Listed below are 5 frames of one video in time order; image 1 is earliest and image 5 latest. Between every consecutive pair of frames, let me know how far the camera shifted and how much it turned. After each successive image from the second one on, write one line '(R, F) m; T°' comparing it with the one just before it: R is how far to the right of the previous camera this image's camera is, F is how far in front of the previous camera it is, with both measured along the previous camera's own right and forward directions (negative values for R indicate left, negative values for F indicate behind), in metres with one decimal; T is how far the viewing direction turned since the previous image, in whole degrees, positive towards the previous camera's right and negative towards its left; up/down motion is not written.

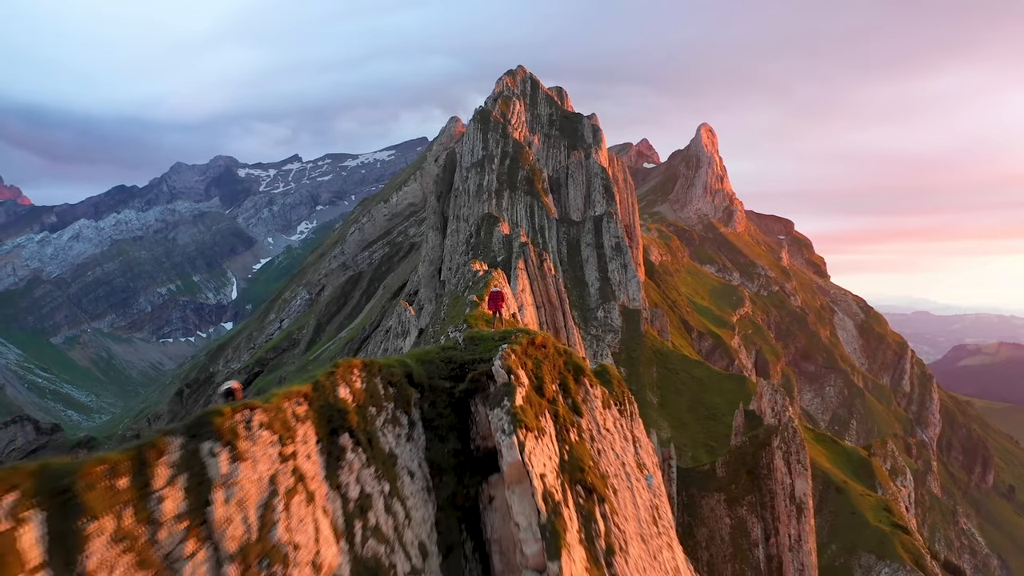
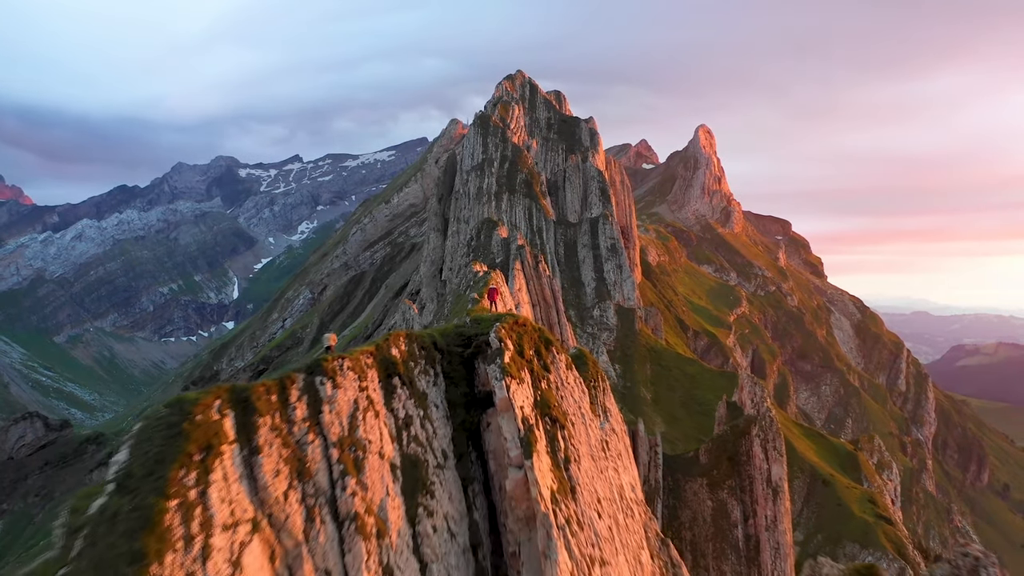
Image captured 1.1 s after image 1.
(+0.2, -3.4) m; 0°
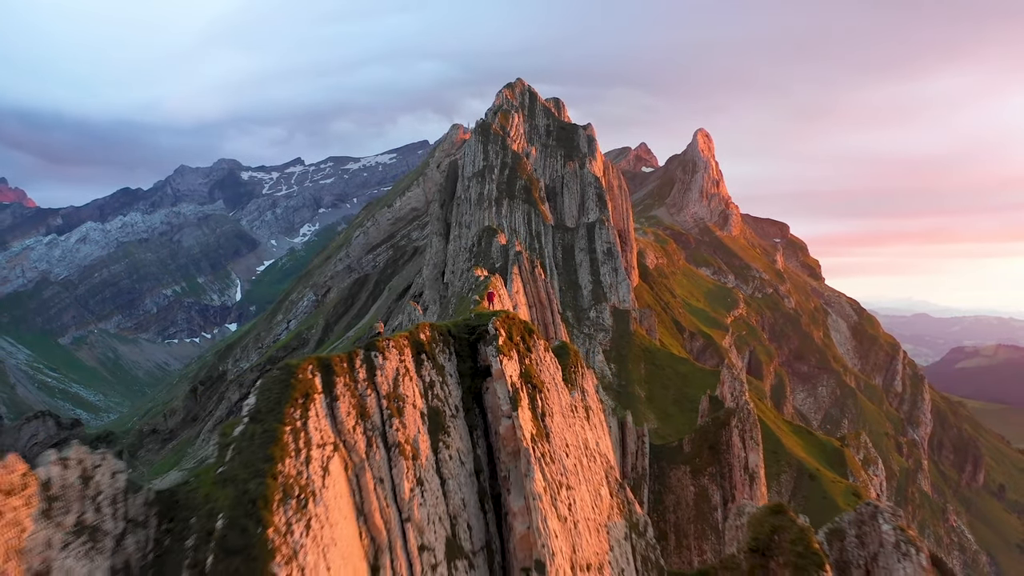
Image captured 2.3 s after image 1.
(+0.2, -4.1) m; 0°
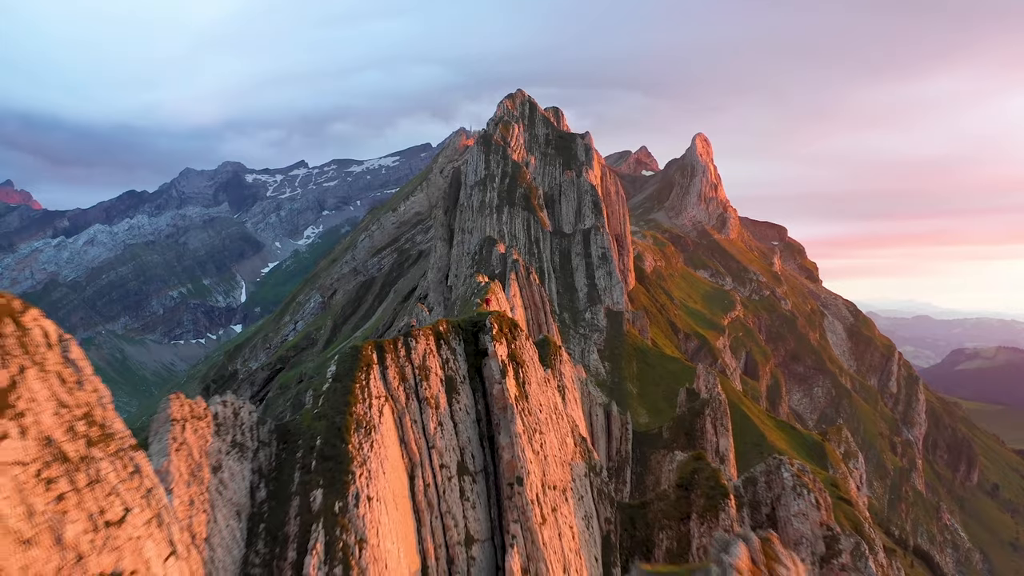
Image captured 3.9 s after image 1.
(+0.5, -6.4) m; 0°
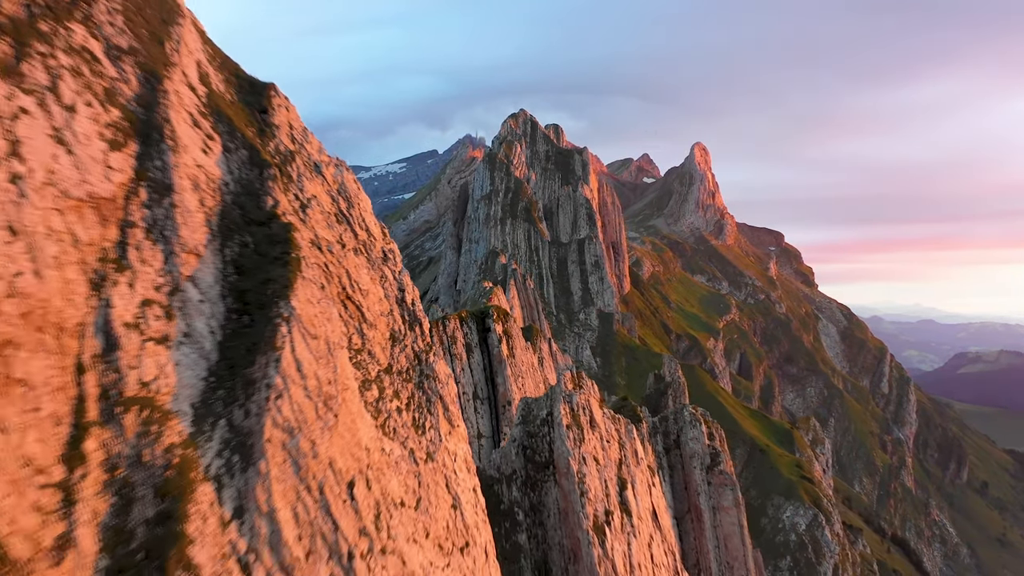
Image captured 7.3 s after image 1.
(+0.8, -13.8) m; -1°
